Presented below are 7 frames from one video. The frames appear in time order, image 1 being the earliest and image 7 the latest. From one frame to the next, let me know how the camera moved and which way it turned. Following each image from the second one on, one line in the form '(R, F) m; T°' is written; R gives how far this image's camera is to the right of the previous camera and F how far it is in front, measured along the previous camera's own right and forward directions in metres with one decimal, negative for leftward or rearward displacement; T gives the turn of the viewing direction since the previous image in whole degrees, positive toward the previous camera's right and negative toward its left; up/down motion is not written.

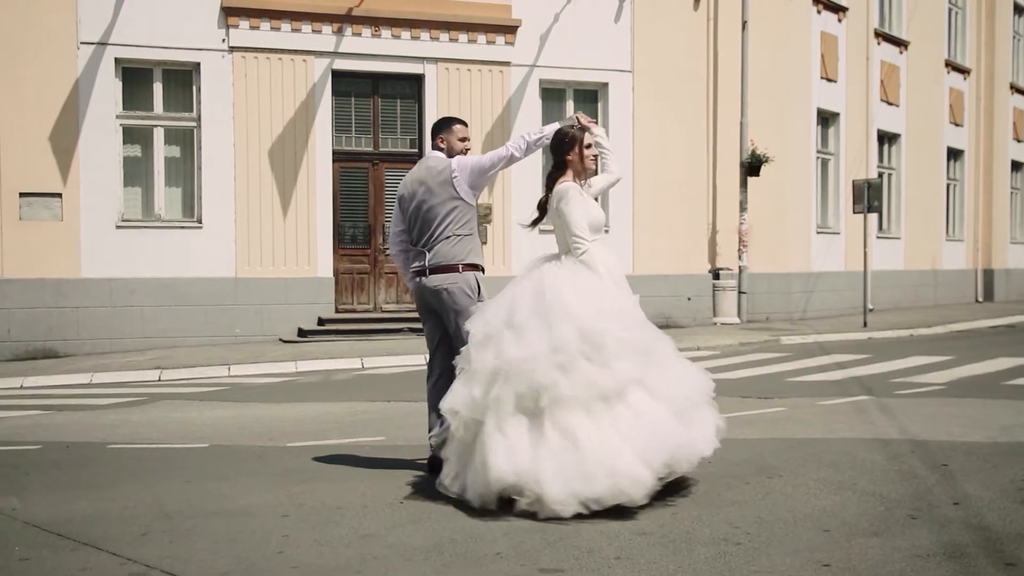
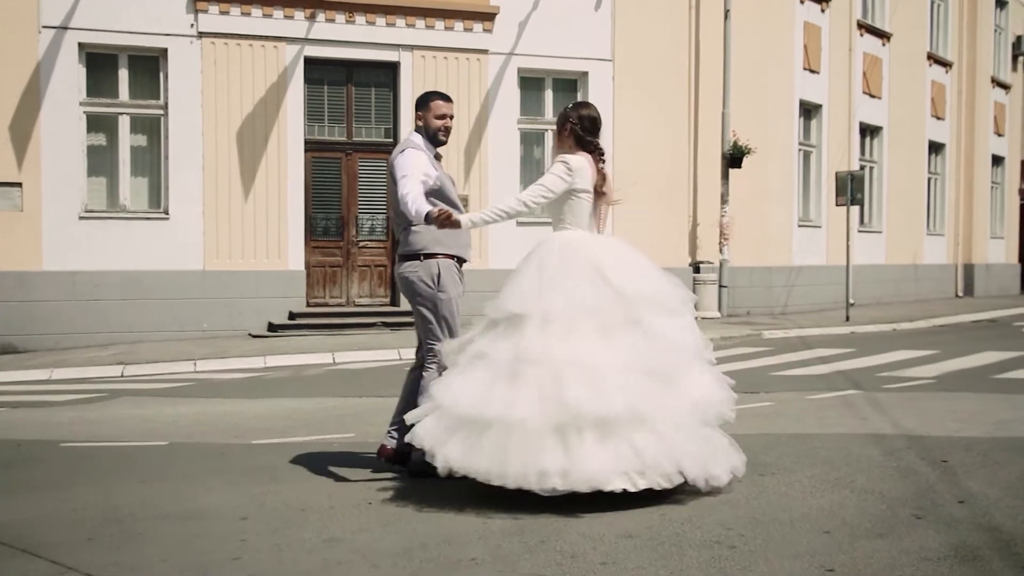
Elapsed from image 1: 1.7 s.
(-0.1, +0.4) m; +1°
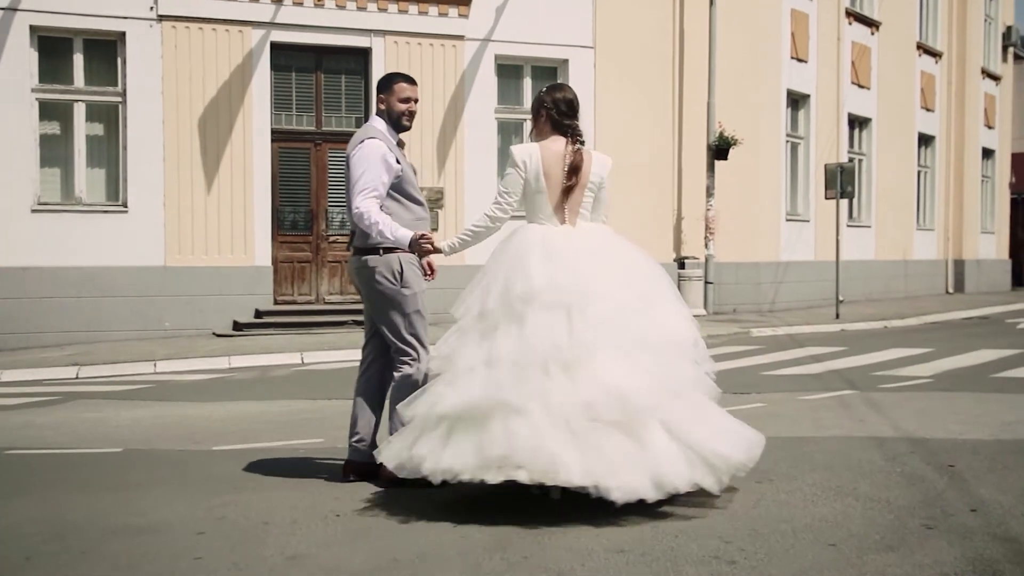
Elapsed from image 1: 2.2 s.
(0.0, +0.6) m; +1°
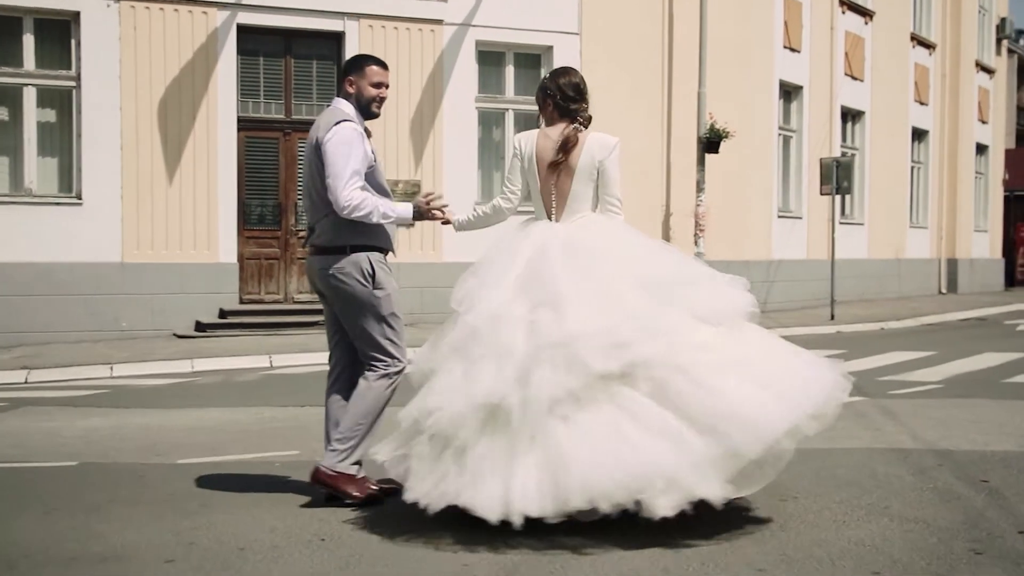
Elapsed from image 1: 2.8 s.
(-0.1, +0.8) m; +1°
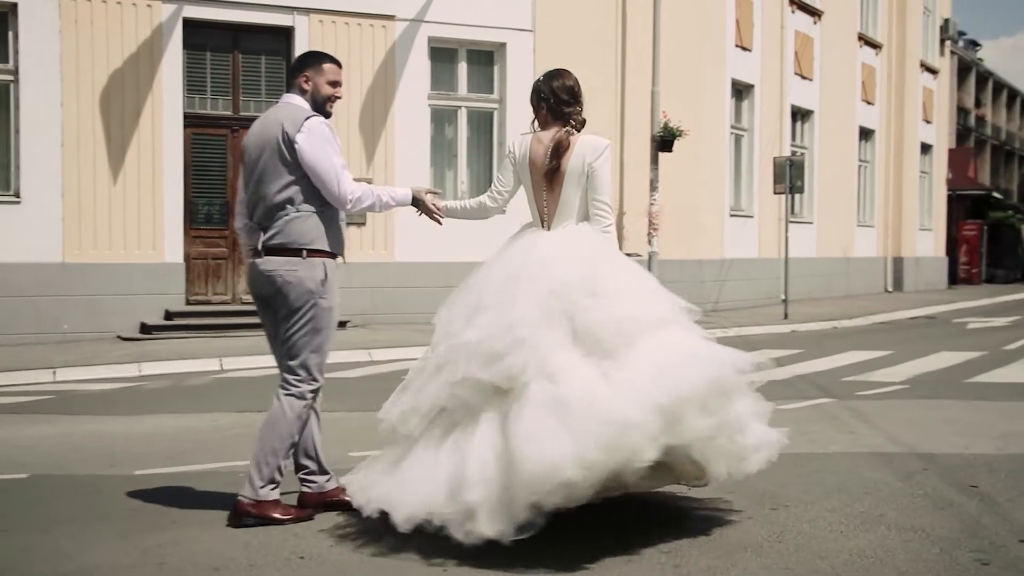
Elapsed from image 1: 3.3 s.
(-0.3, +0.3) m; +3°
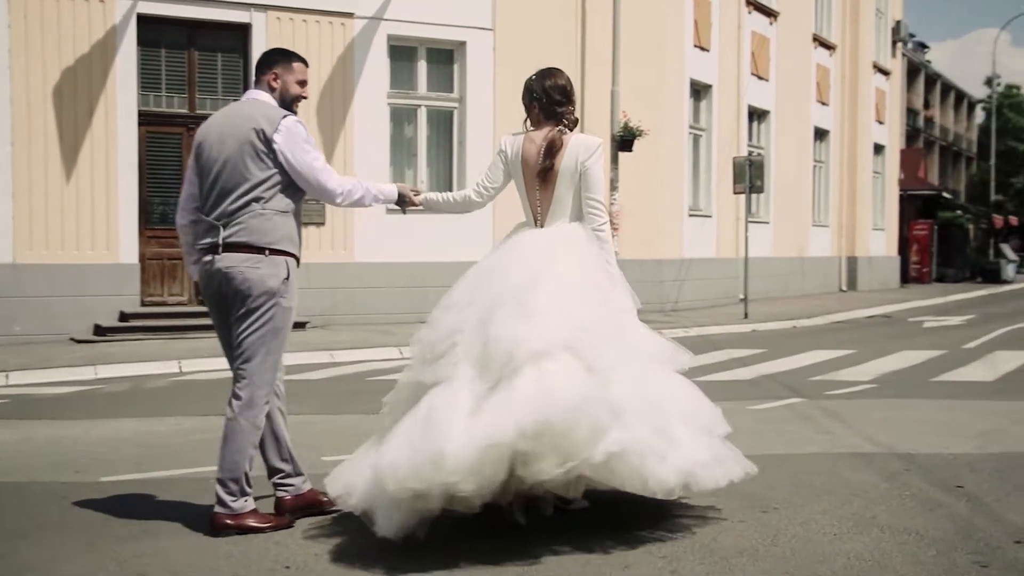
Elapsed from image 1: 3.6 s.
(-0.2, +0.1) m; +3°
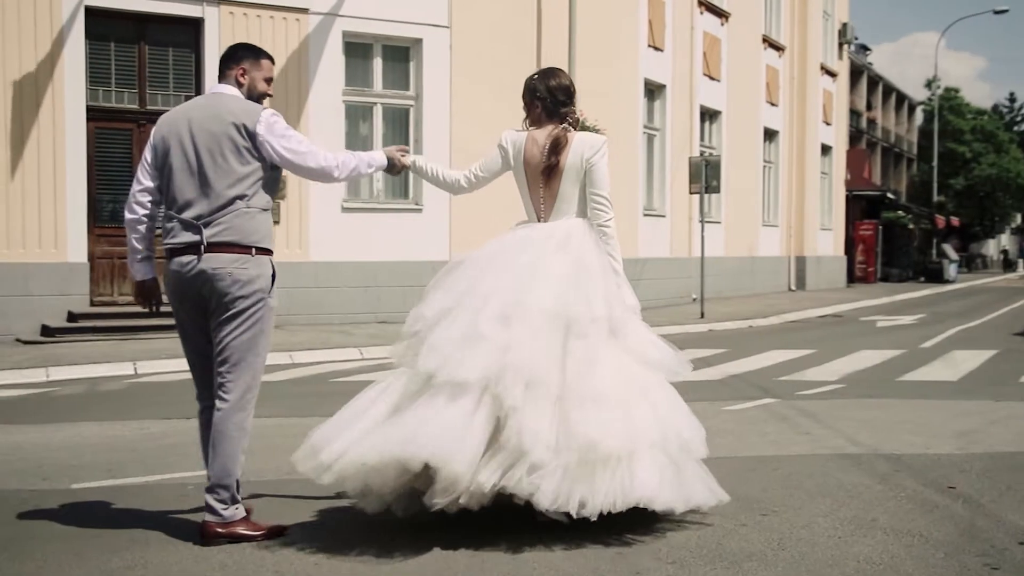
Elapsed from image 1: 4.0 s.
(-0.3, +0.2) m; +3°
